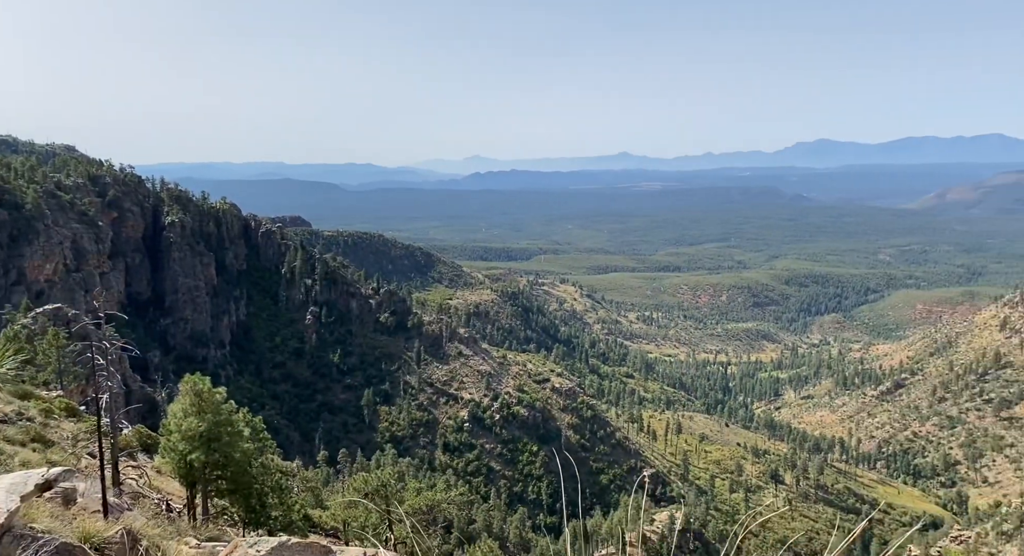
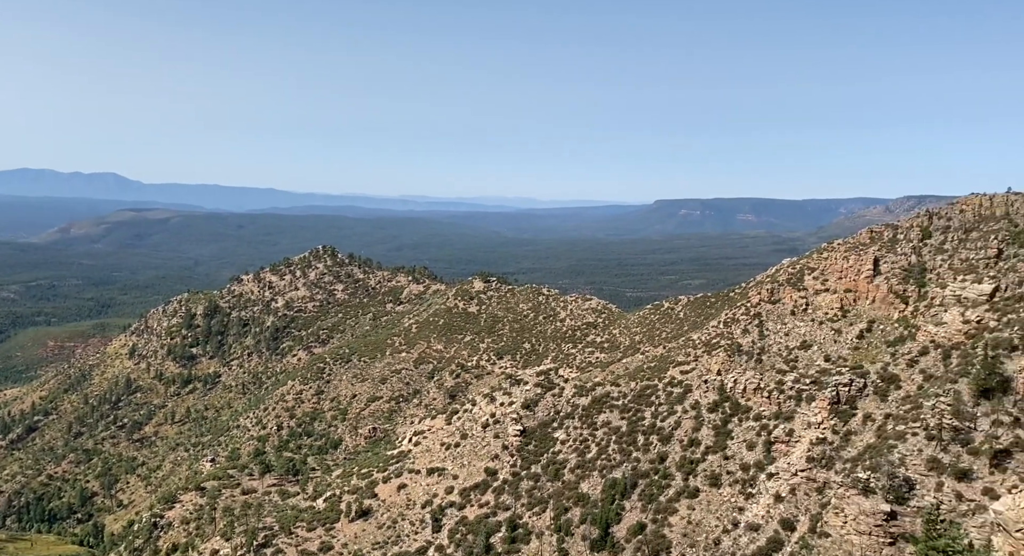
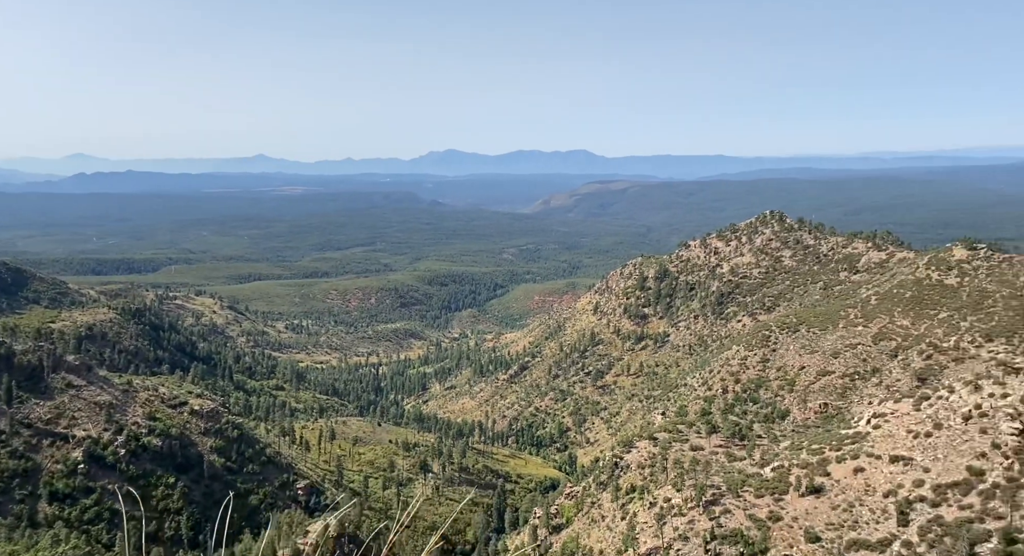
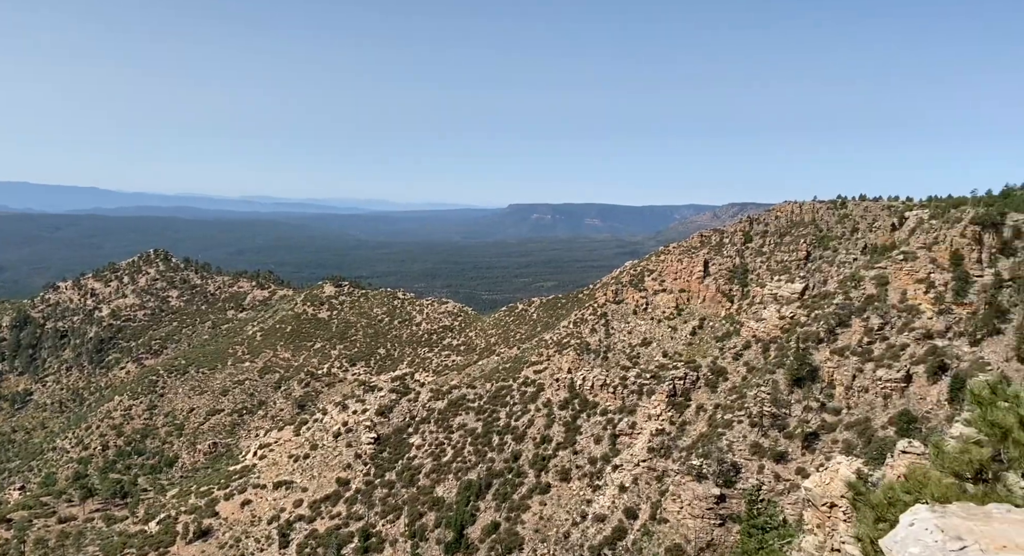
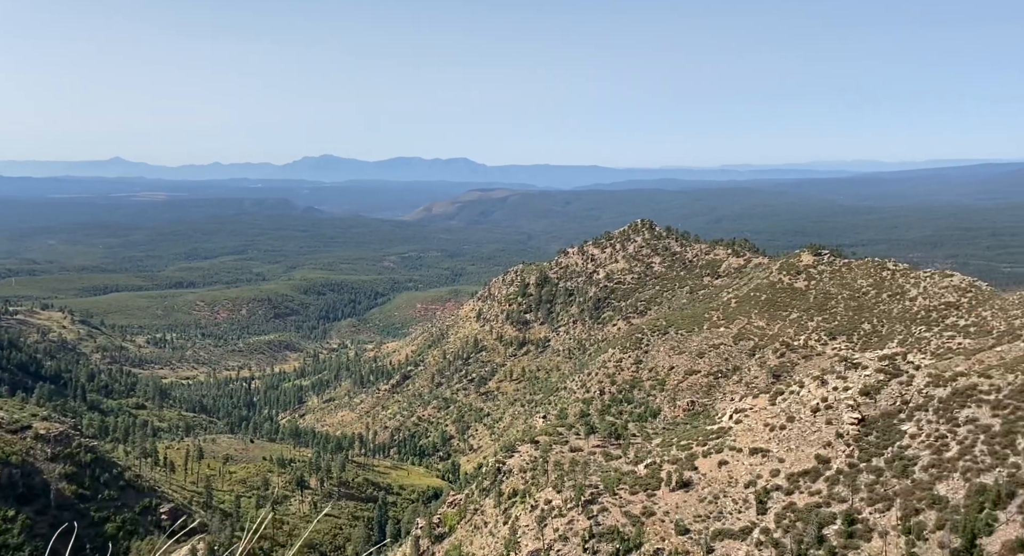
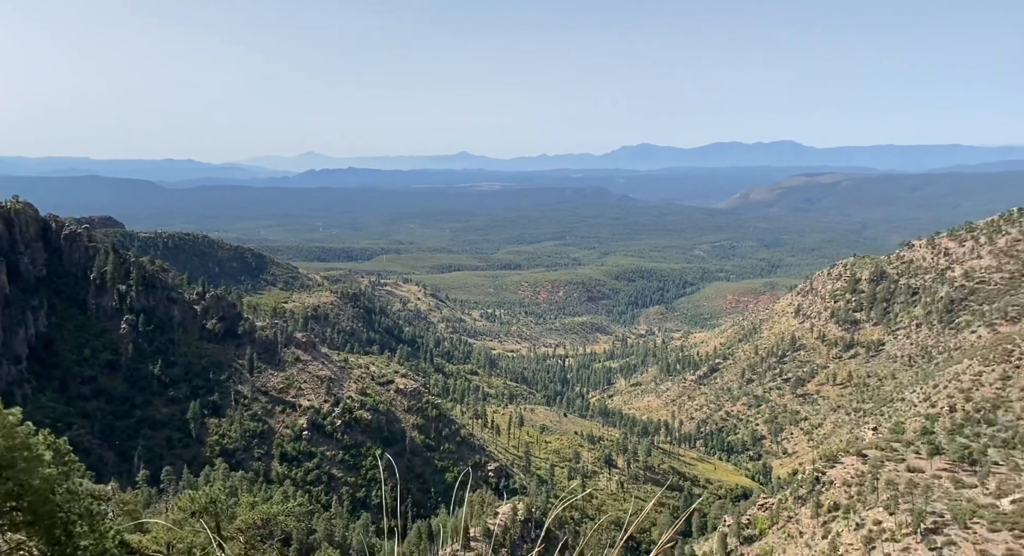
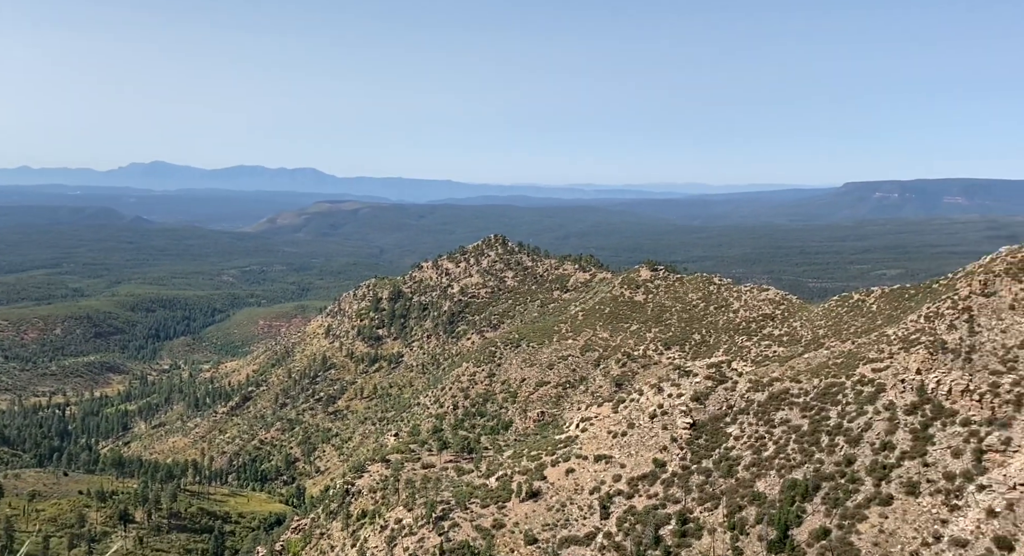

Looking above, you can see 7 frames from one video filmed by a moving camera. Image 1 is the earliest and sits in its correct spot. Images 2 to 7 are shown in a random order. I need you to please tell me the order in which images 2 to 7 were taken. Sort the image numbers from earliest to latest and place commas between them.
6, 3, 5, 7, 2, 4
